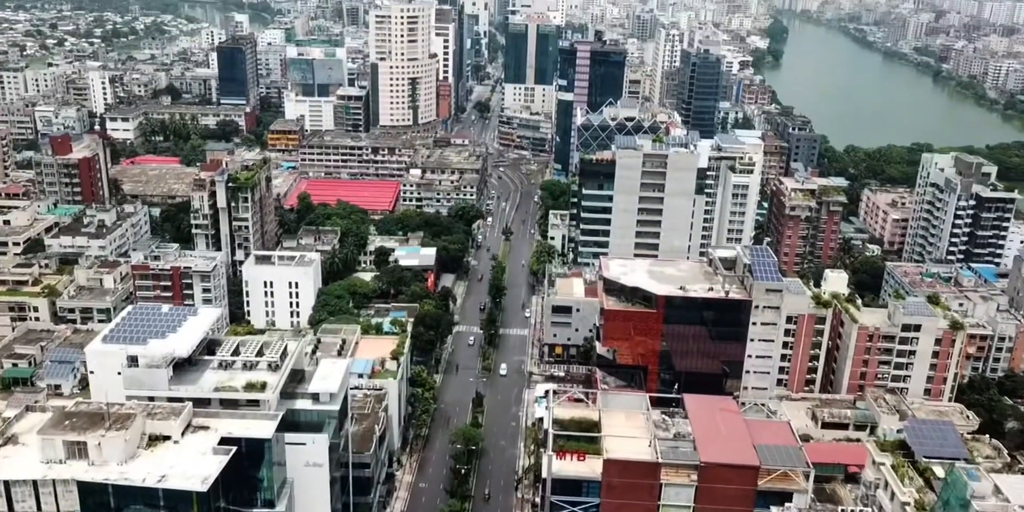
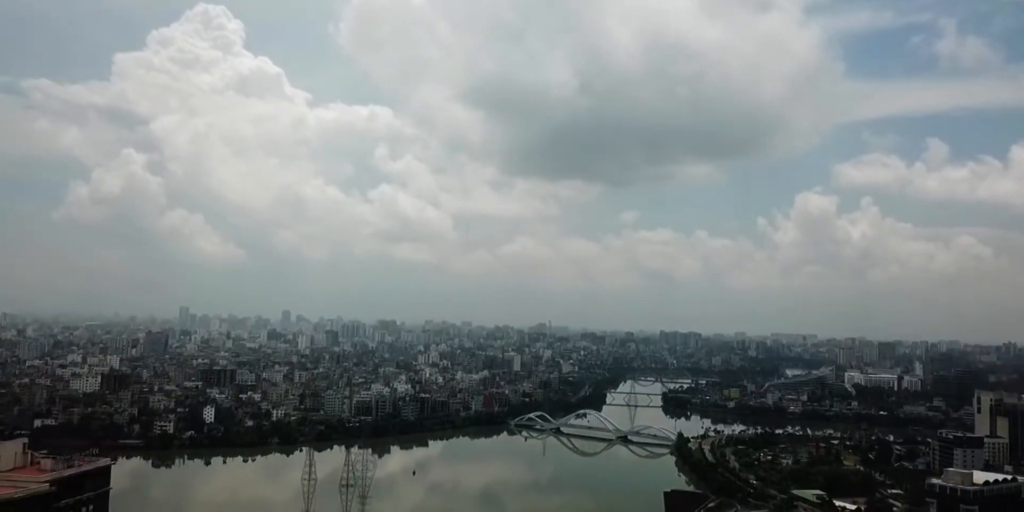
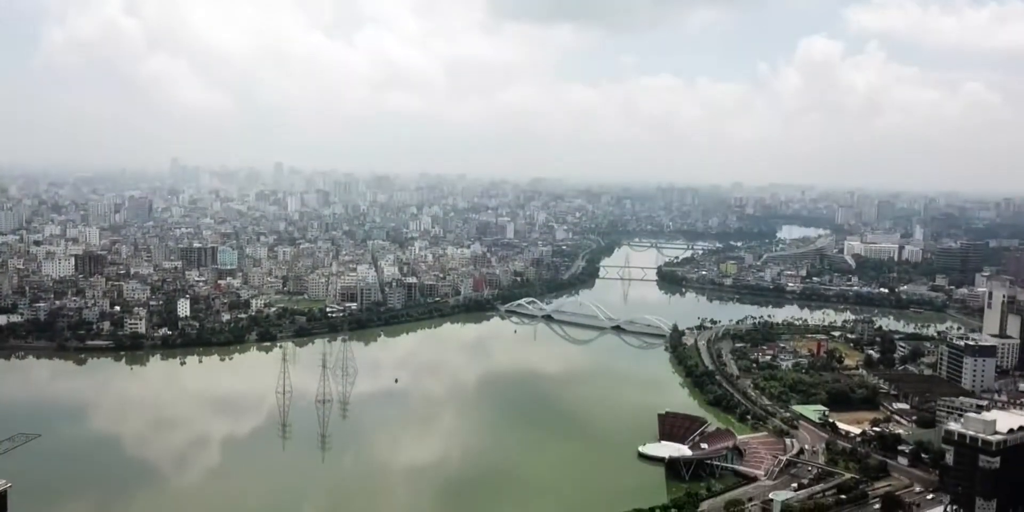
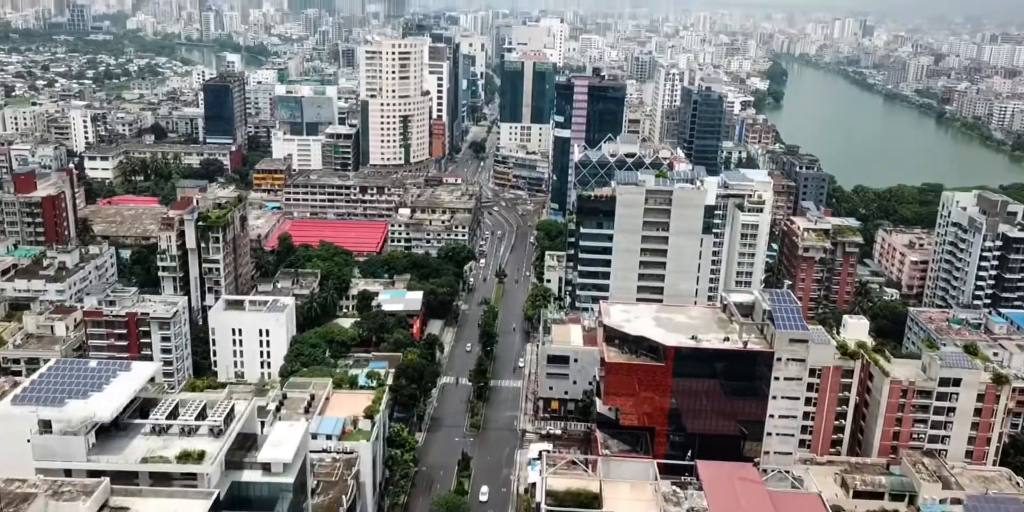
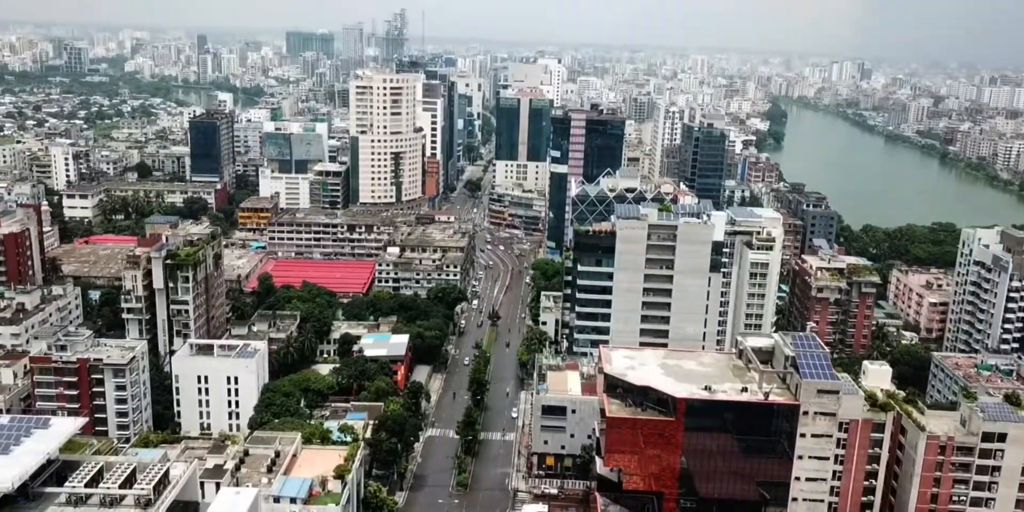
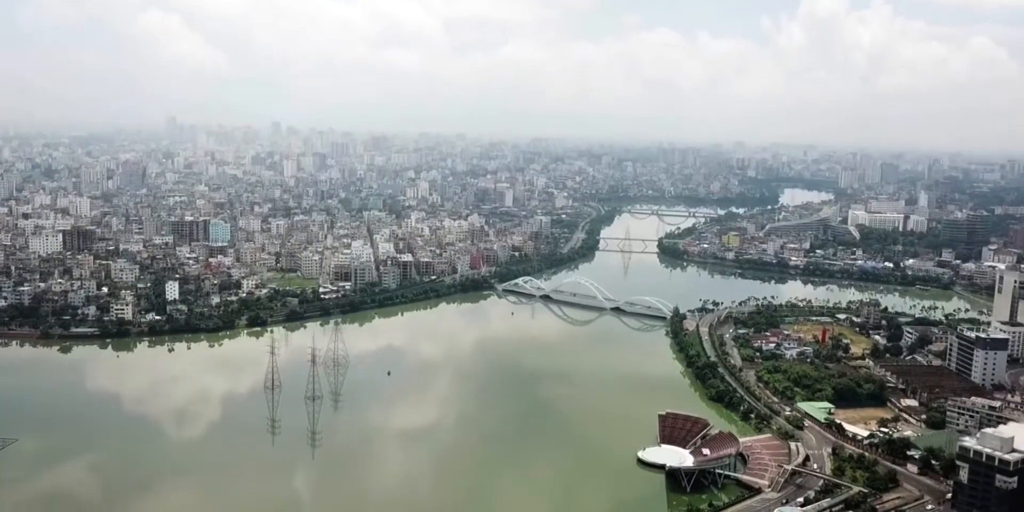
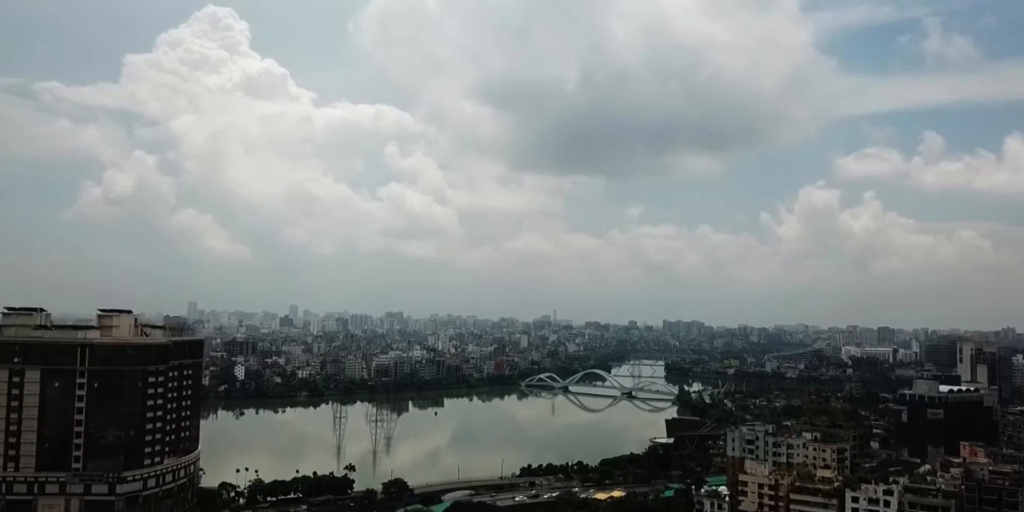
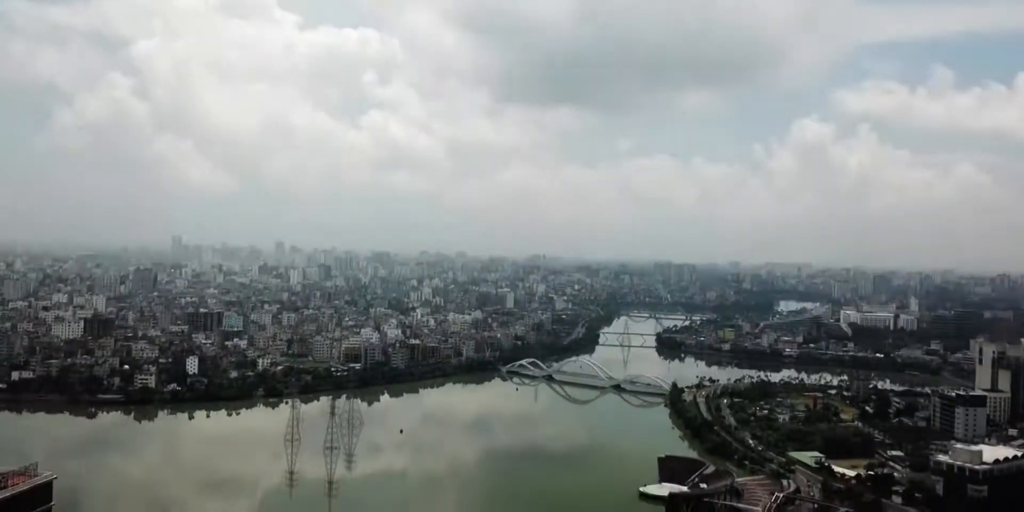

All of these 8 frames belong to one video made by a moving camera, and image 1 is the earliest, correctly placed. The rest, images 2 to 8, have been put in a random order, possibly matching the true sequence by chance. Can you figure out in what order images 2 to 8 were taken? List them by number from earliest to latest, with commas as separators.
4, 5, 7, 2, 8, 3, 6
